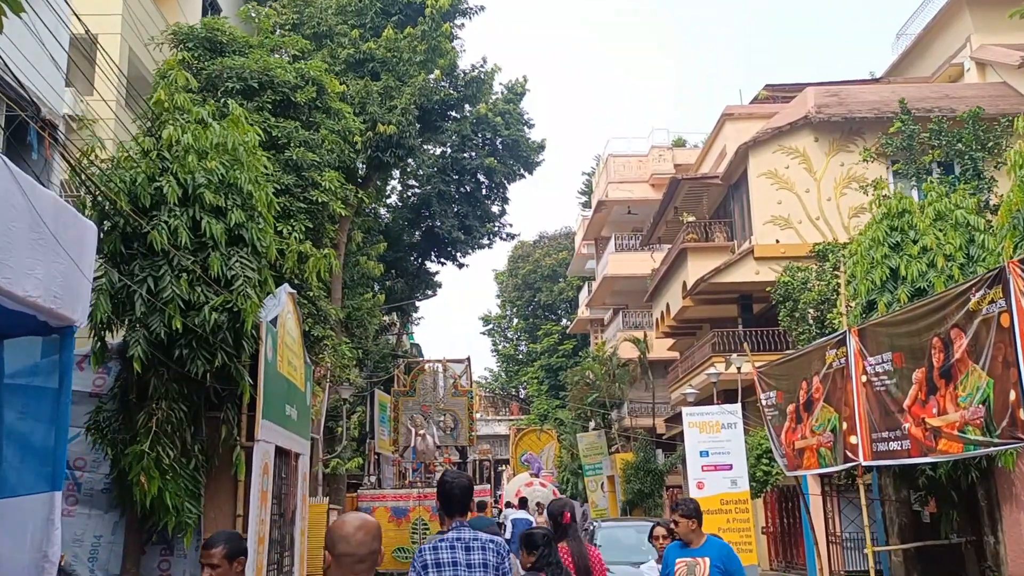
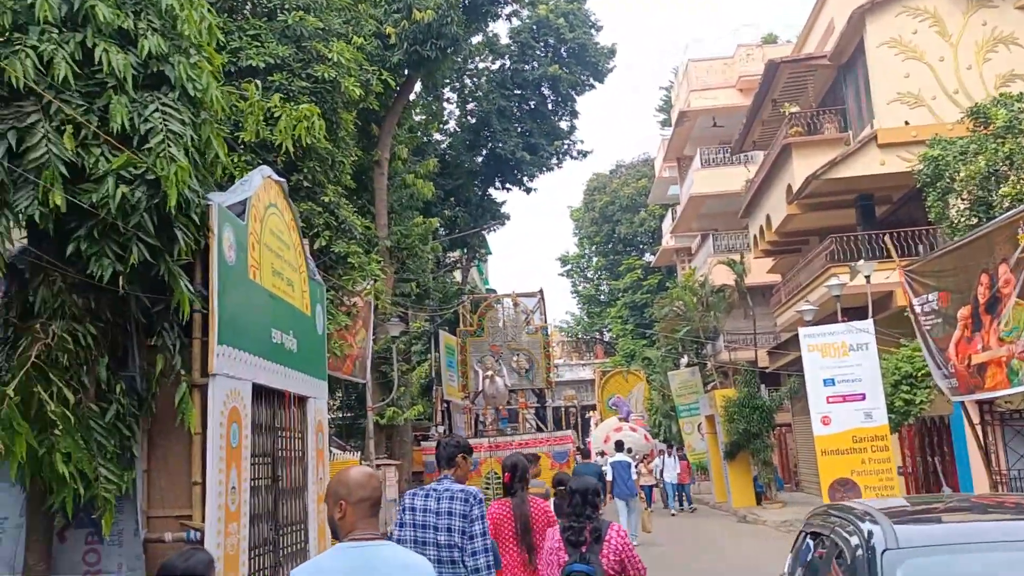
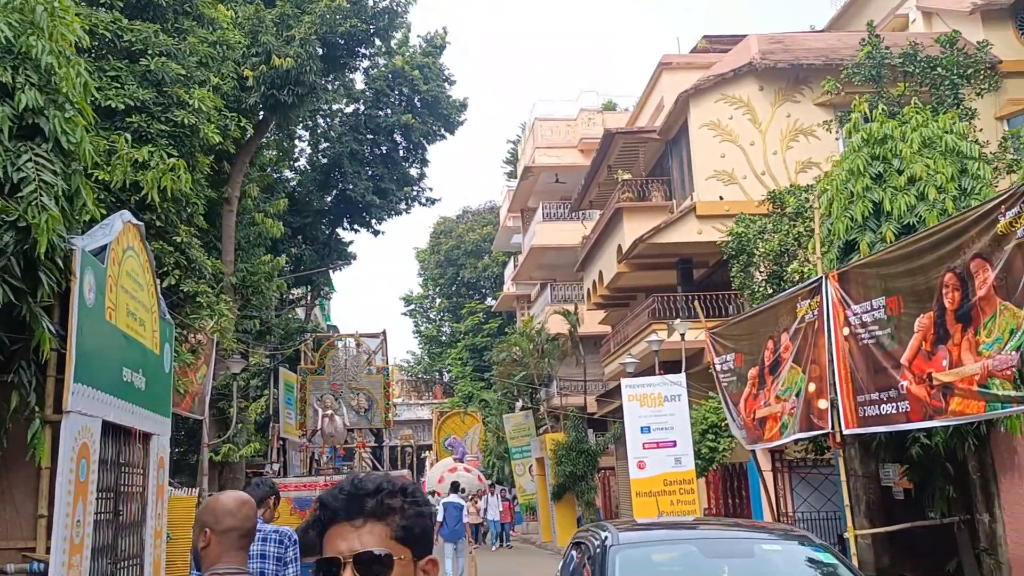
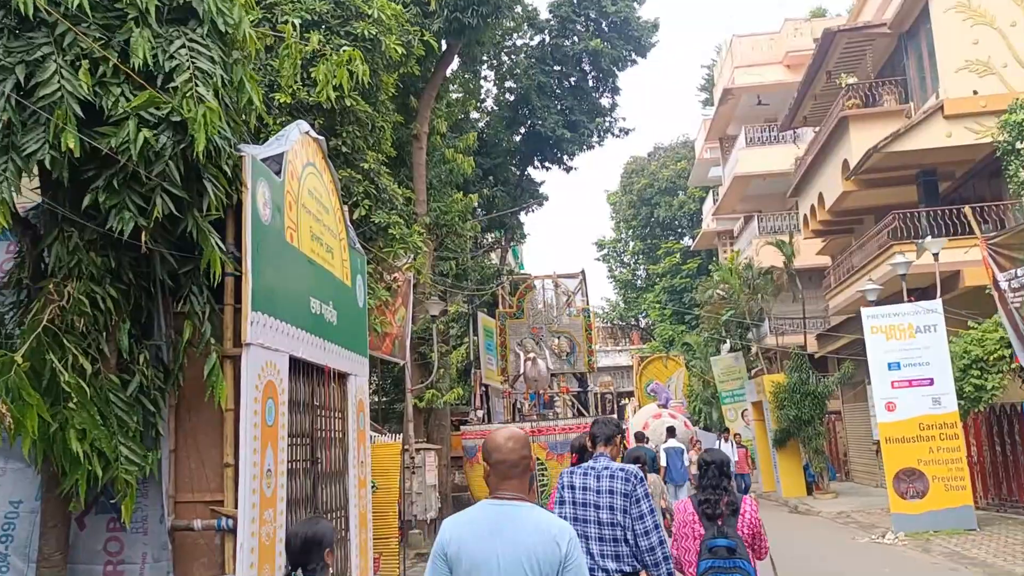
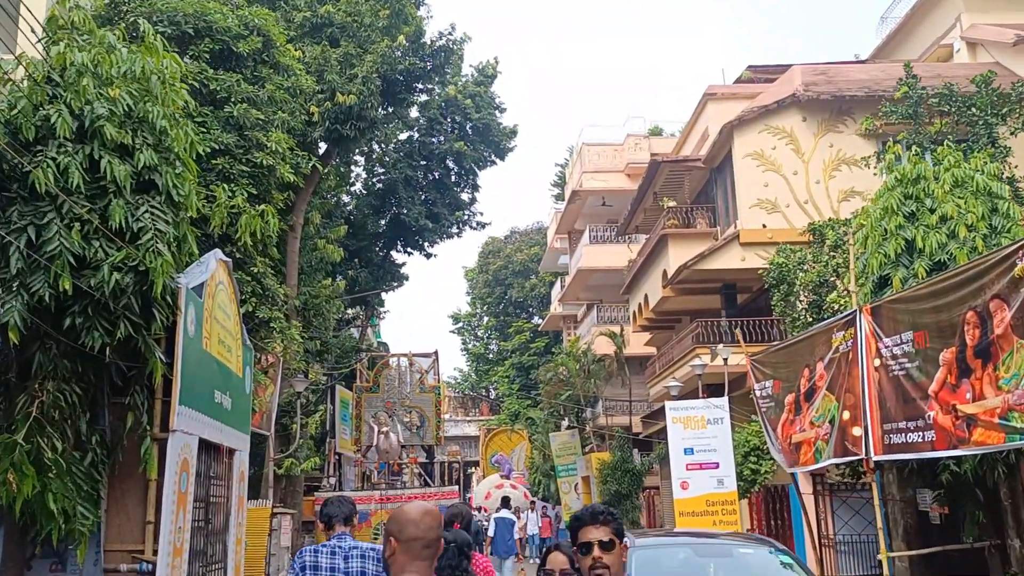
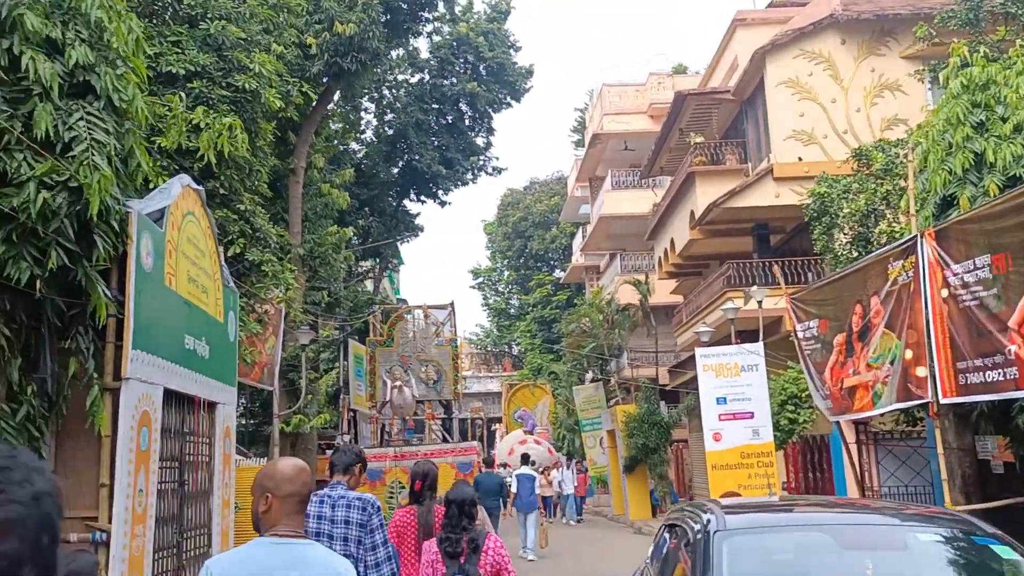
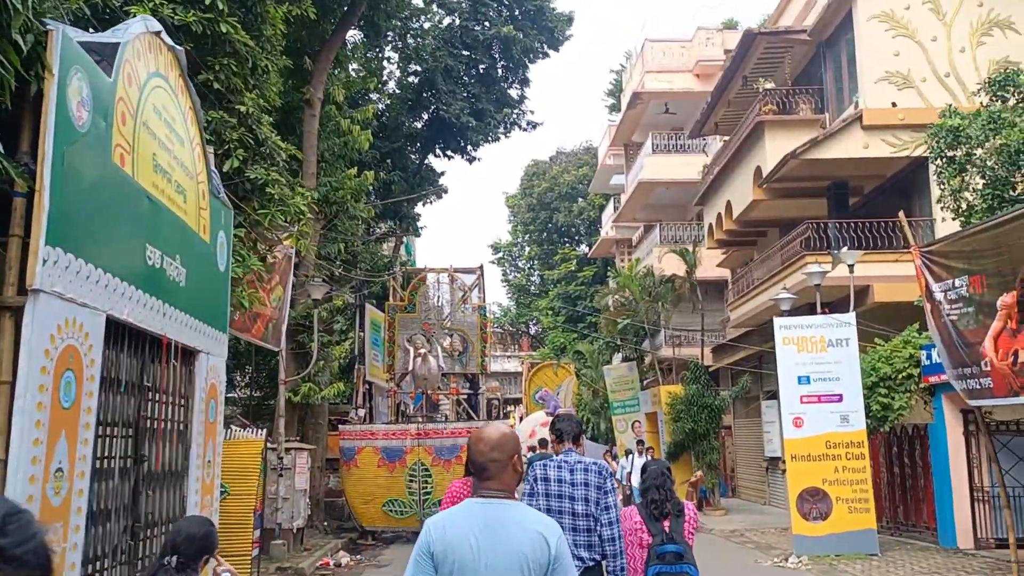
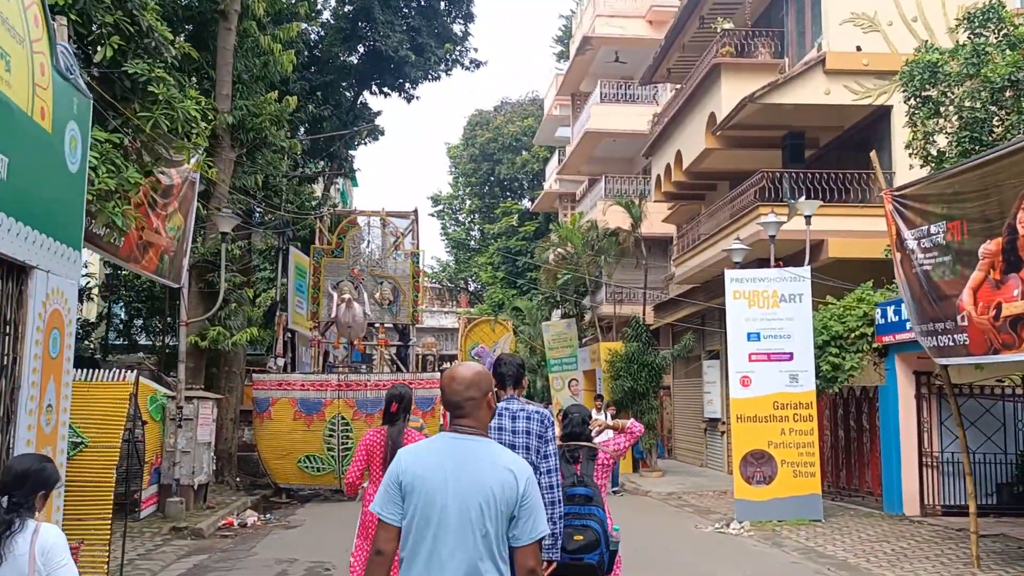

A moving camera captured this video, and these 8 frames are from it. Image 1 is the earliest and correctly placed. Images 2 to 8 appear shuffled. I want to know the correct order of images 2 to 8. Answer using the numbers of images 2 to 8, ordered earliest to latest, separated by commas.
5, 3, 6, 2, 4, 7, 8
